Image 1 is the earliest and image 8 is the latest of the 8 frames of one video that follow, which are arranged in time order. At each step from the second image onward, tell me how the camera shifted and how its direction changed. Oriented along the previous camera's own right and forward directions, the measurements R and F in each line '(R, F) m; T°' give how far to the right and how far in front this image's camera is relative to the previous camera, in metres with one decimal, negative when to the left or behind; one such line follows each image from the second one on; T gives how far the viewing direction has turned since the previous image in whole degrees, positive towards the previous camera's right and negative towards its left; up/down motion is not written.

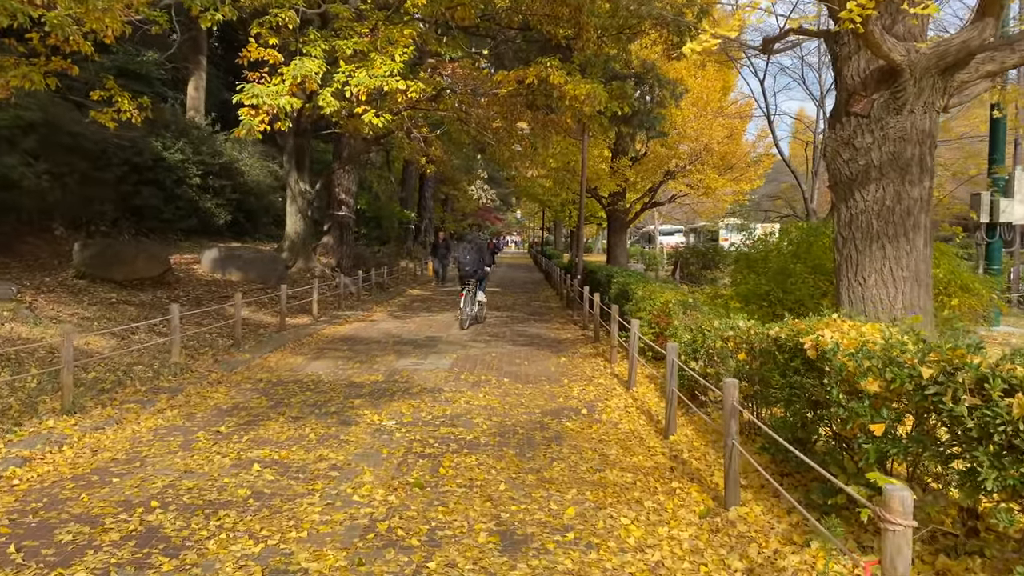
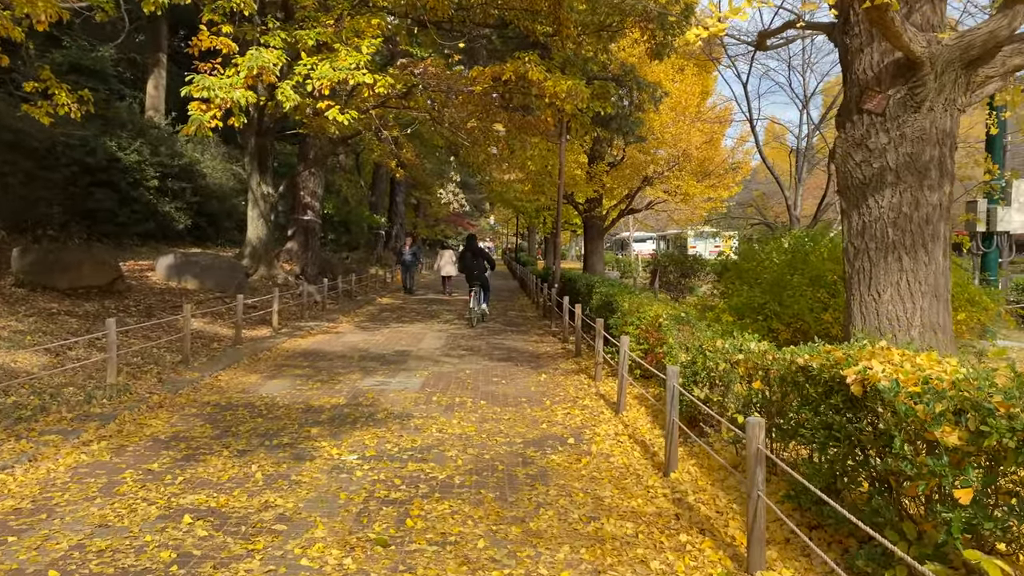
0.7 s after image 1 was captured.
(0.0, +0.7) m; +2°
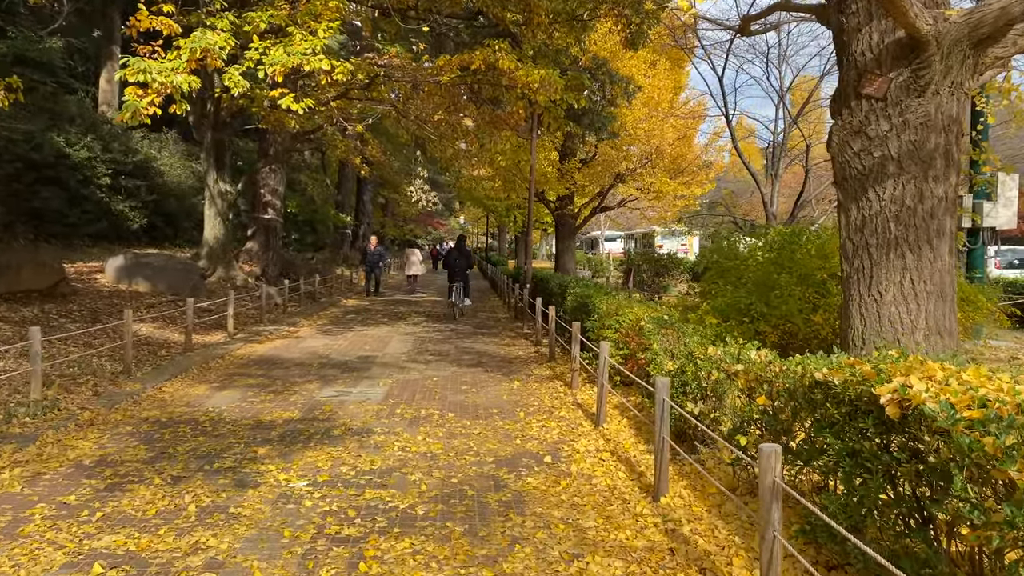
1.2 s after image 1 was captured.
(0.0, +0.5) m; +2°
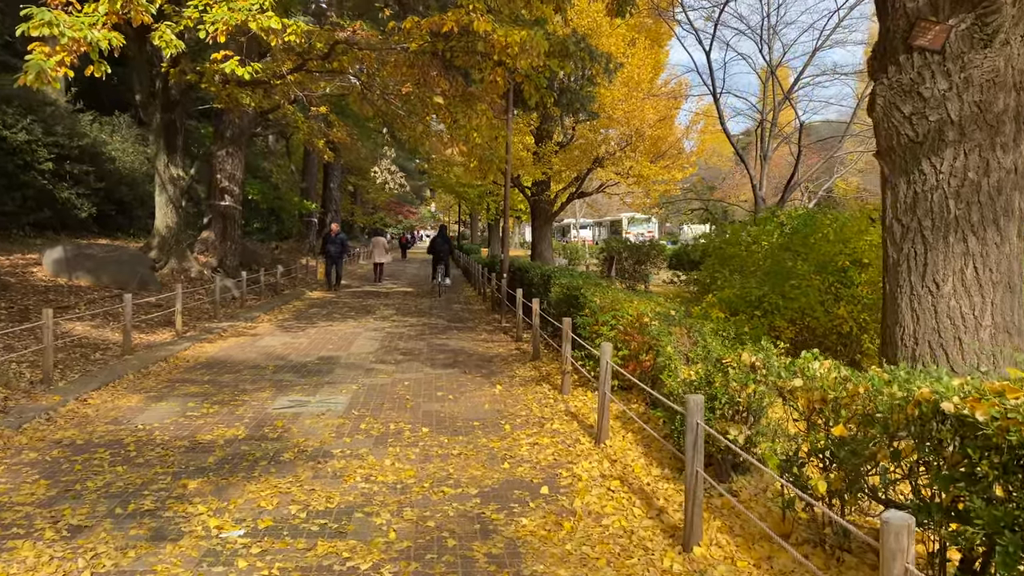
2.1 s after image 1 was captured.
(-0.1, +0.9) m; +2°
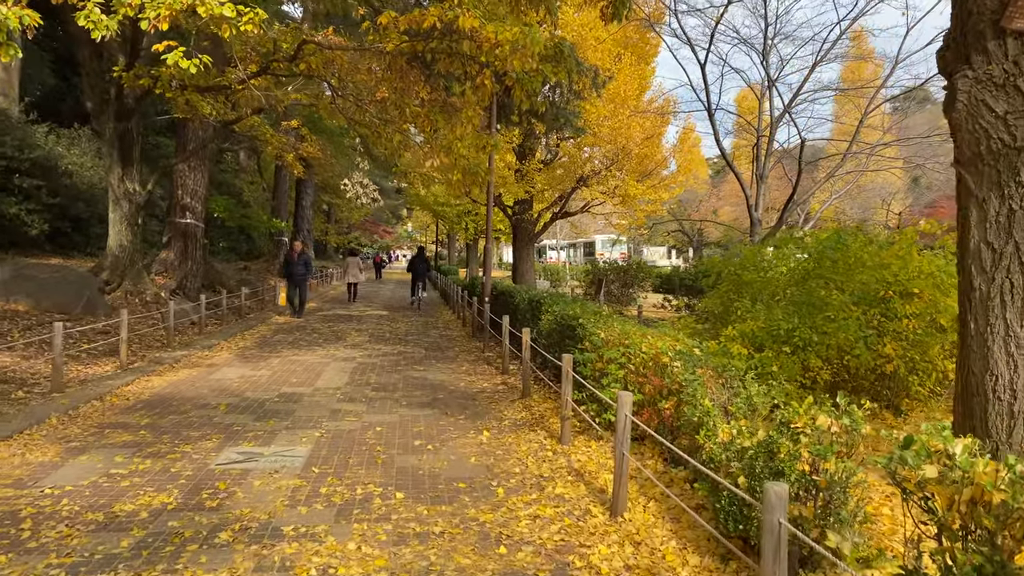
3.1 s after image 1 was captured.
(-0.1, +0.9) m; +2°
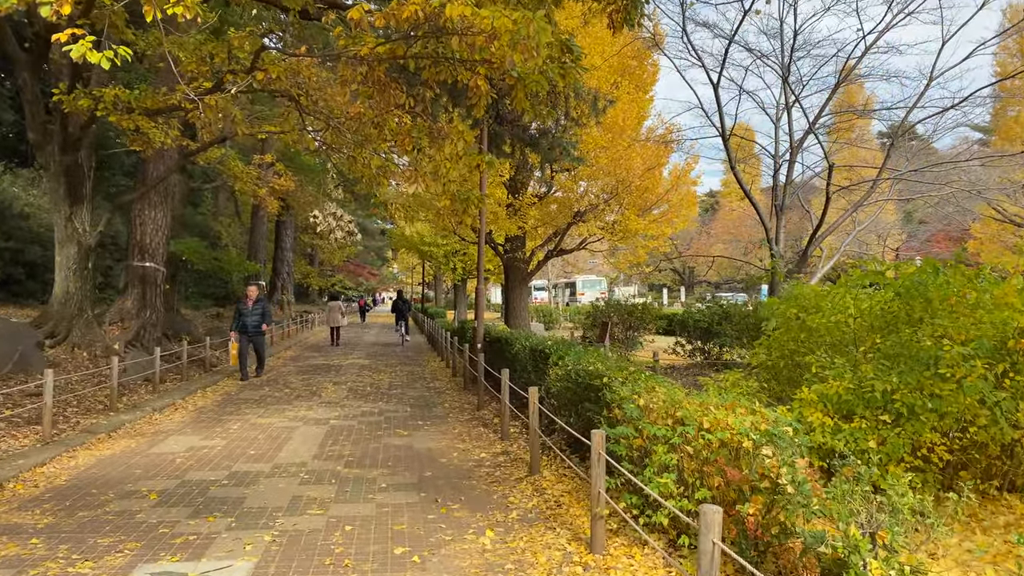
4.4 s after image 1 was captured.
(-0.1, +1.4) m; +1°
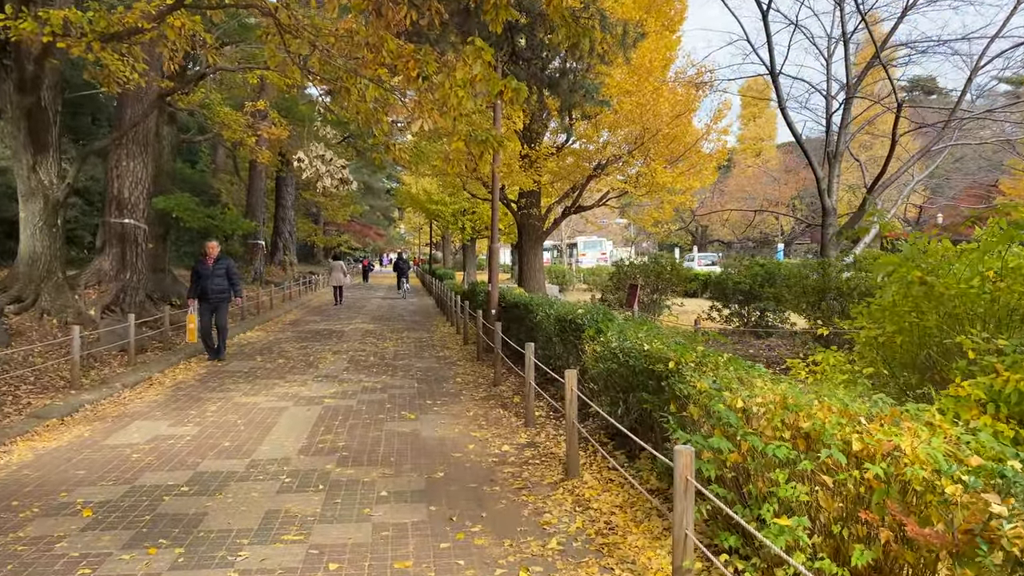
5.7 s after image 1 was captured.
(-0.2, +1.3) m; -1°
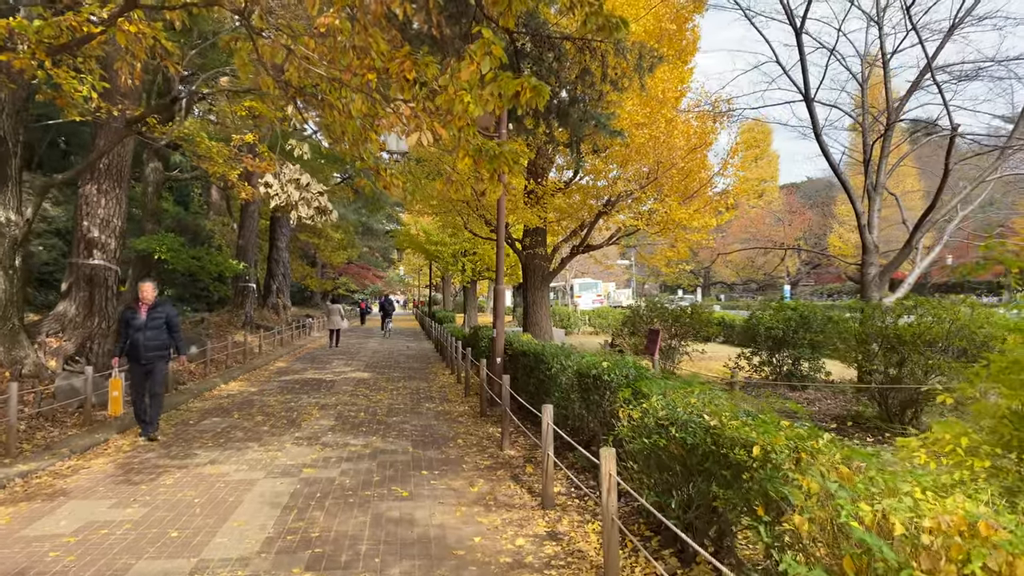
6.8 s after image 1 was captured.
(-0.1, +1.1) m; 0°
